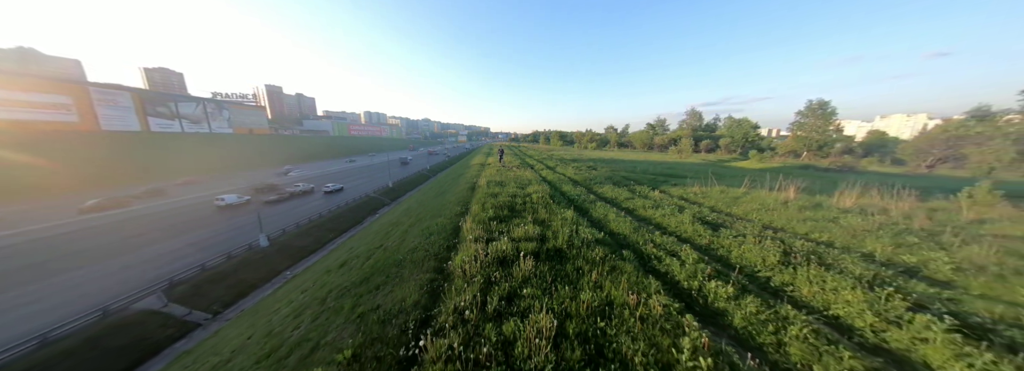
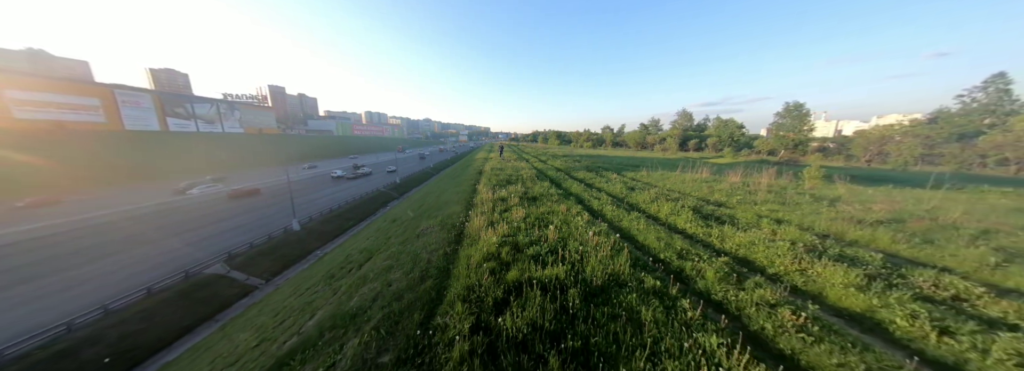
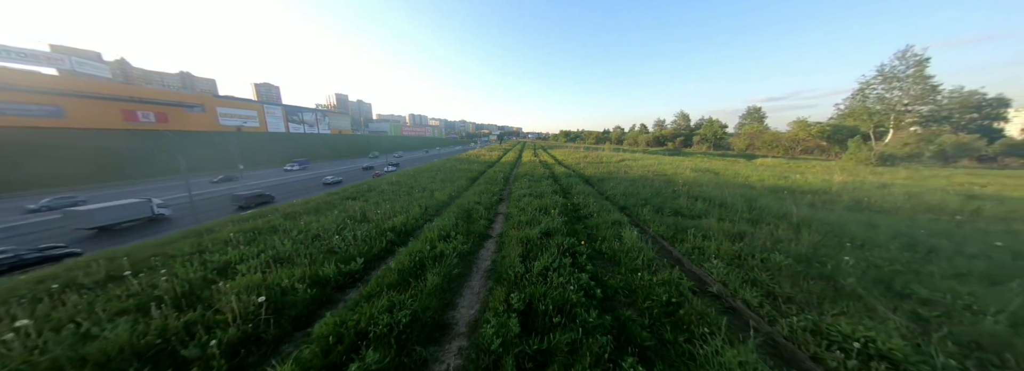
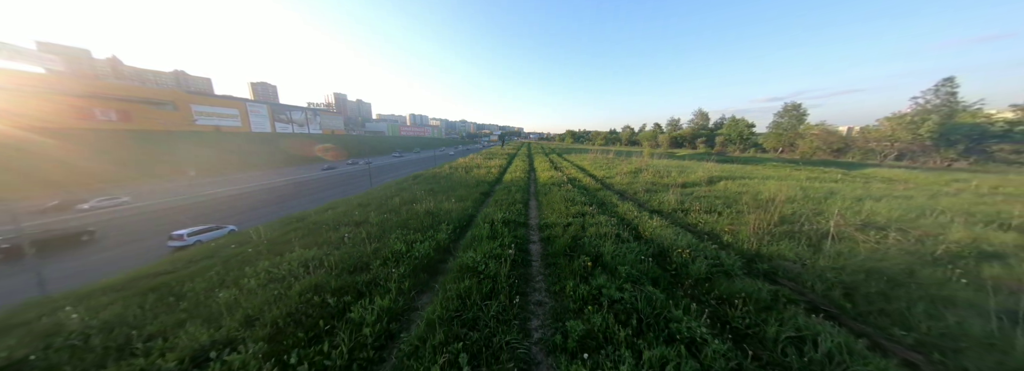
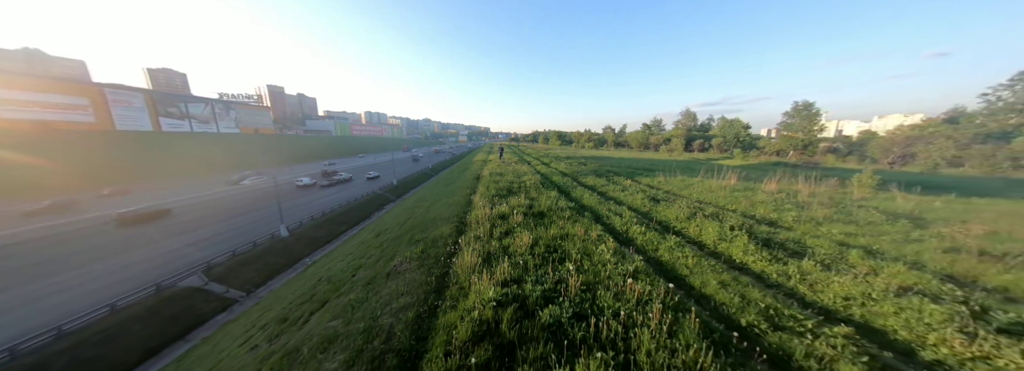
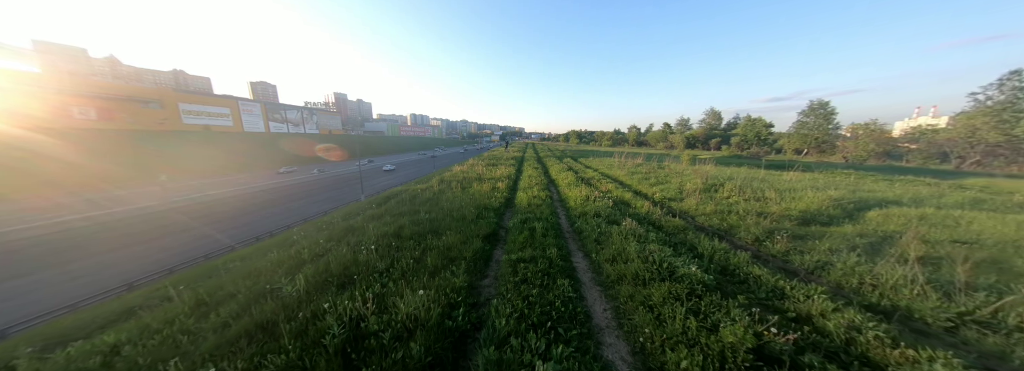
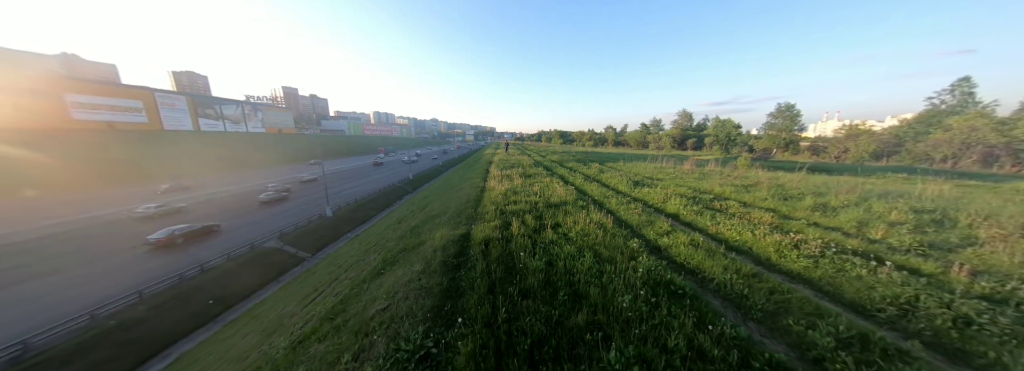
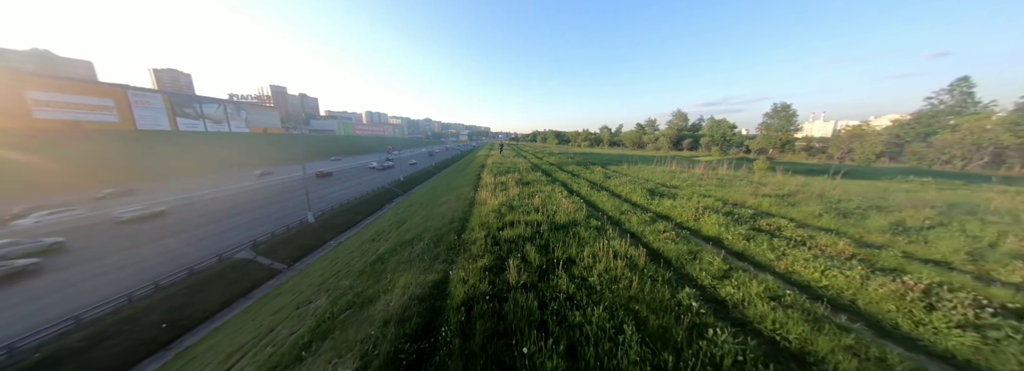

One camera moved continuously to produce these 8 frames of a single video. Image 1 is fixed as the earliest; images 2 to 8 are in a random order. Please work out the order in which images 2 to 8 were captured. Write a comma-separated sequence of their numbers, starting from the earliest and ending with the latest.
5, 2, 8, 7, 6, 4, 3
